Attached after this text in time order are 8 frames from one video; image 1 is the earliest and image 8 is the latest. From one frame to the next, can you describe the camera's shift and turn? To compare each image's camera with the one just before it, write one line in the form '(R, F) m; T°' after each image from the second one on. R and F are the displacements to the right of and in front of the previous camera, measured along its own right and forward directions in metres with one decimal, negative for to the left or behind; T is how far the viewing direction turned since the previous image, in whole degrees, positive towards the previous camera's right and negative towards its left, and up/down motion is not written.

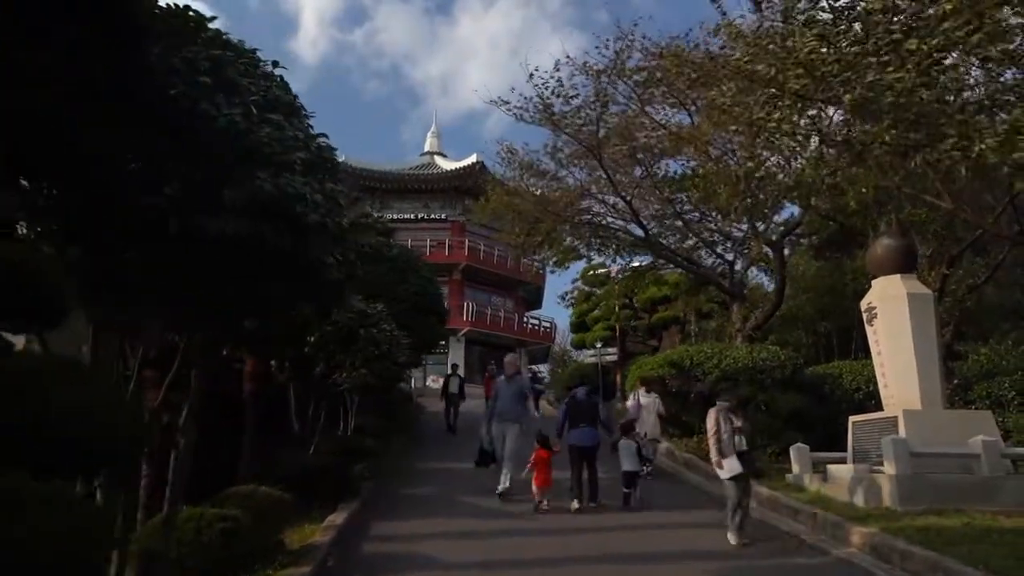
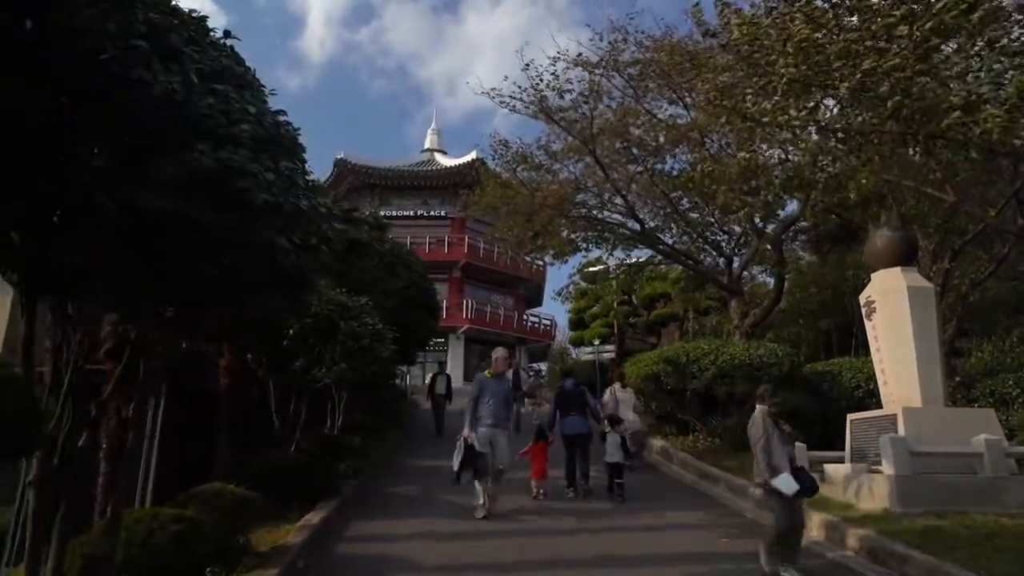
(+0.2, +0.4) m; 0°
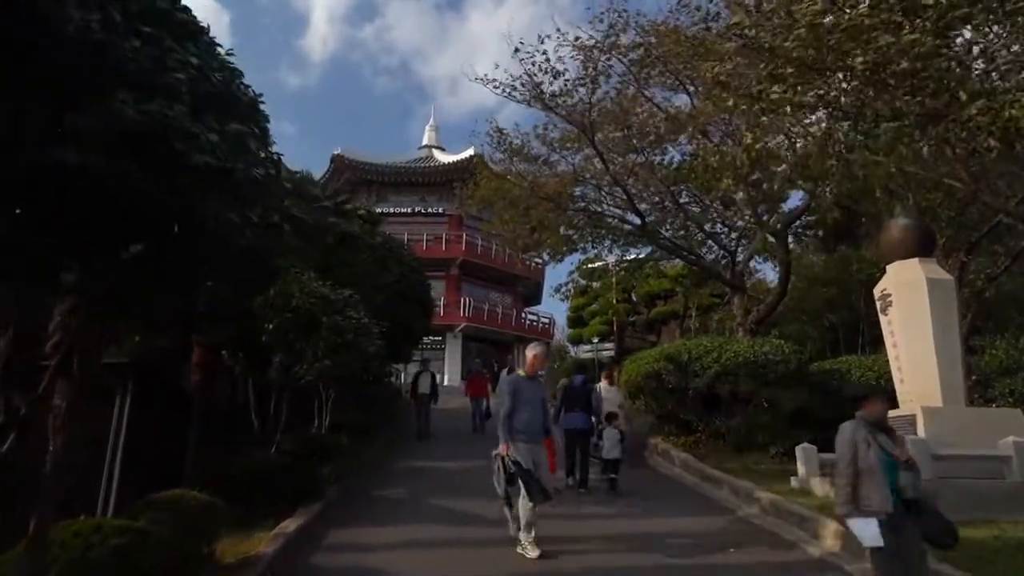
(+0.1, +0.7) m; 0°
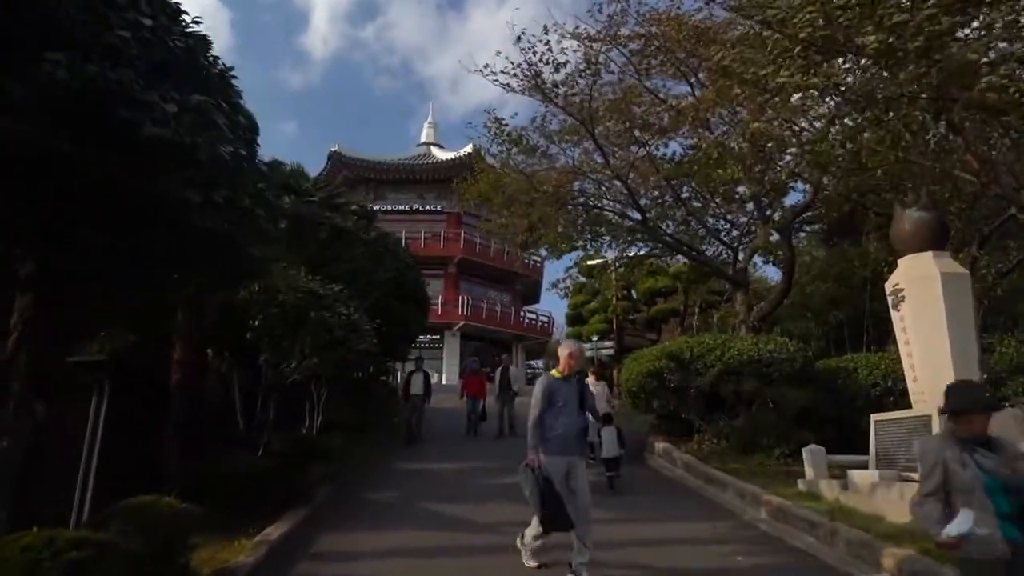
(0.0, +0.5) m; 0°
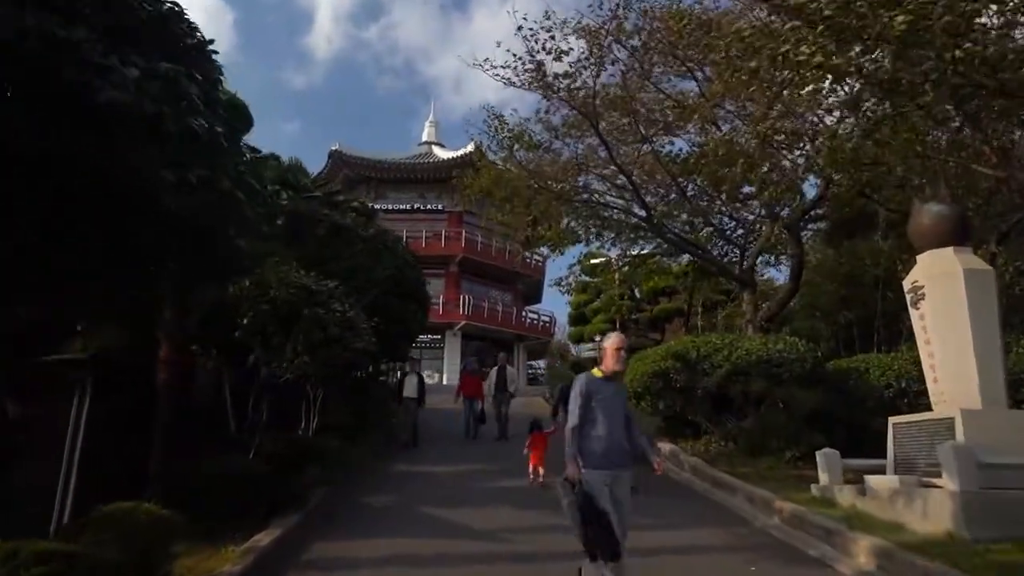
(0.0, +0.5) m; 0°
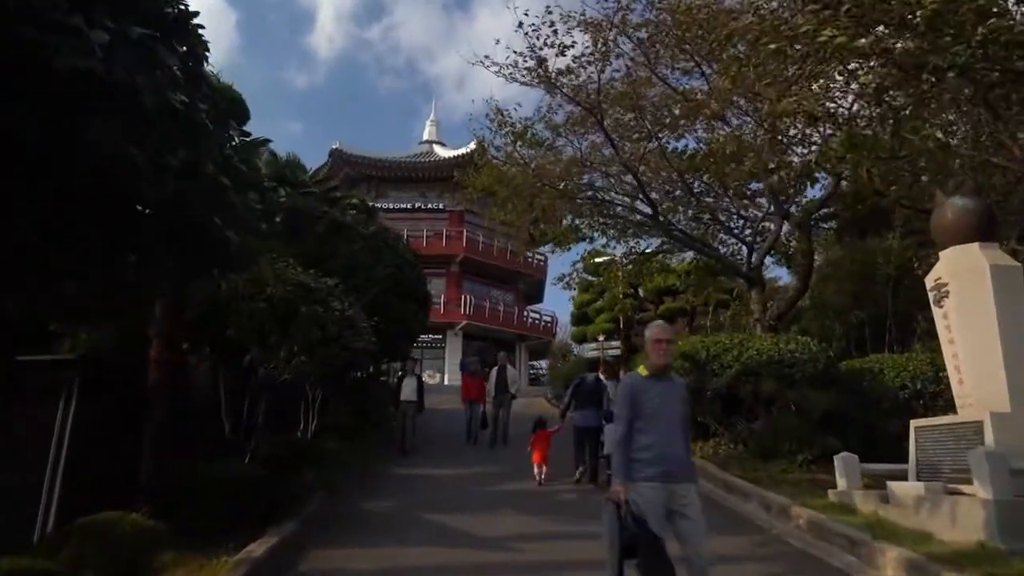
(-0.1, +0.4) m; 0°
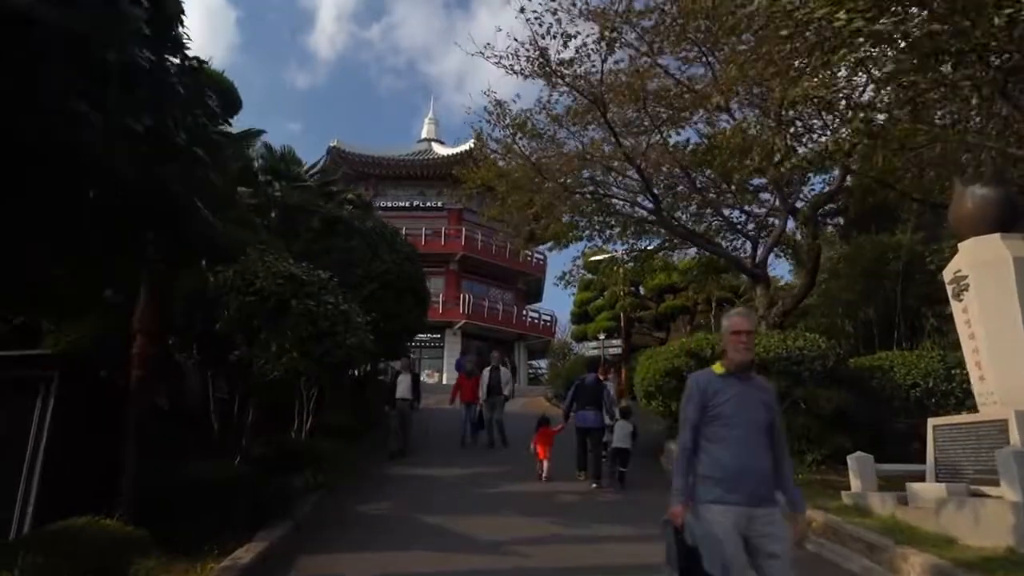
(0.0, +0.4) m; 0°
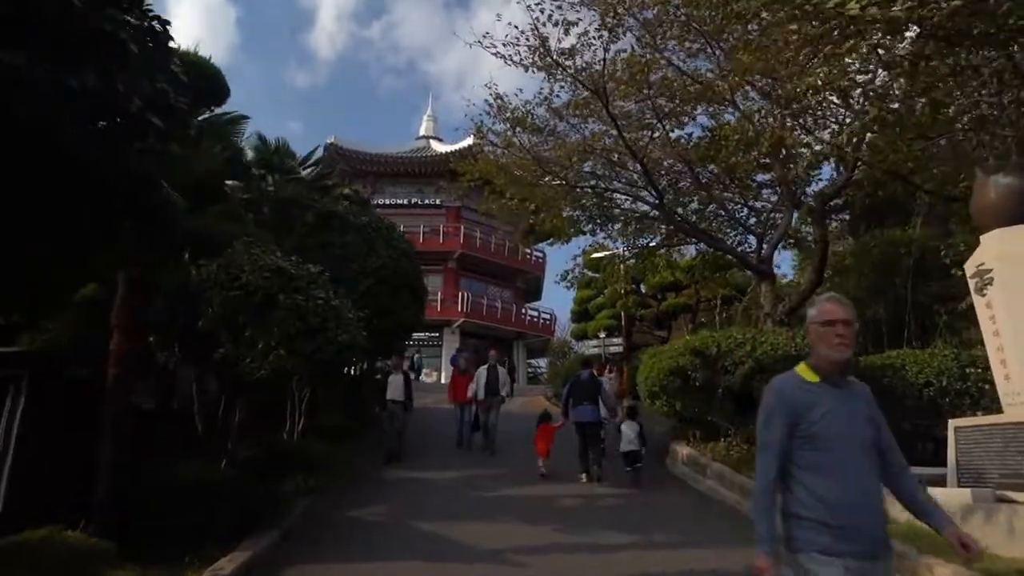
(0.0, +0.5) m; 0°
